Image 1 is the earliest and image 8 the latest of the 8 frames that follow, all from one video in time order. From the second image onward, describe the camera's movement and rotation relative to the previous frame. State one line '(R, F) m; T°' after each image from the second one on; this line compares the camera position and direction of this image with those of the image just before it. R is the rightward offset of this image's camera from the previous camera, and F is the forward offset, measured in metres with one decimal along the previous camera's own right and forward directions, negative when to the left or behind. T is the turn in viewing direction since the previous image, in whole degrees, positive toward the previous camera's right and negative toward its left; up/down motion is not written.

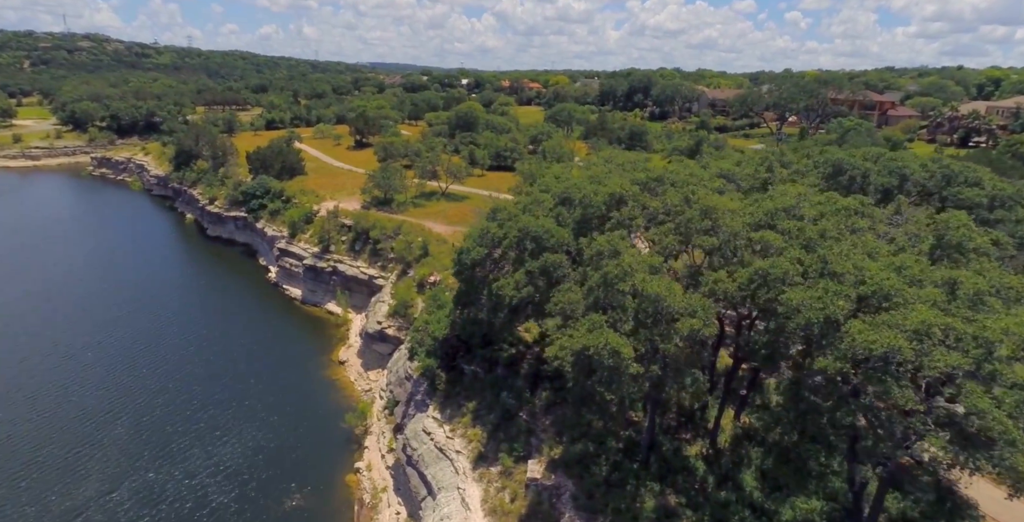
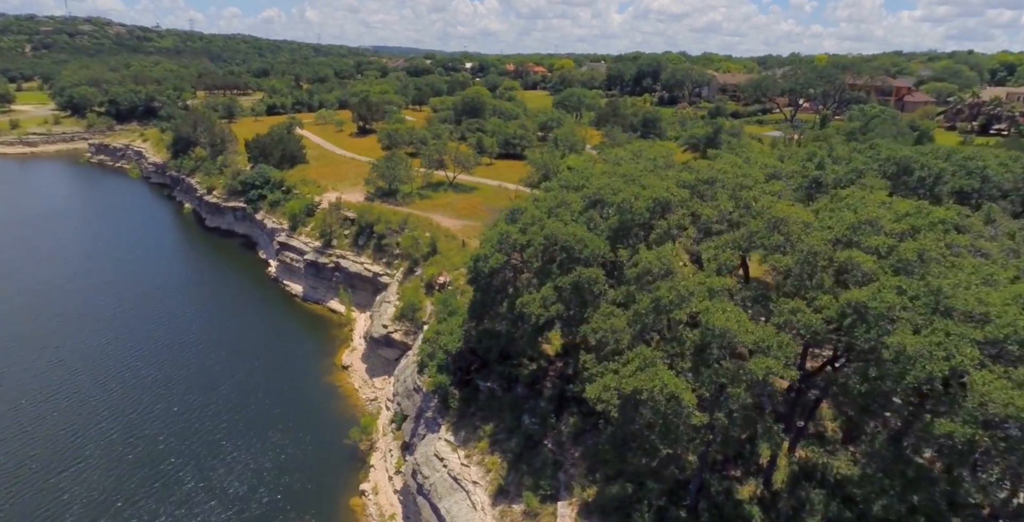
(-0.8, +2.9) m; 0°
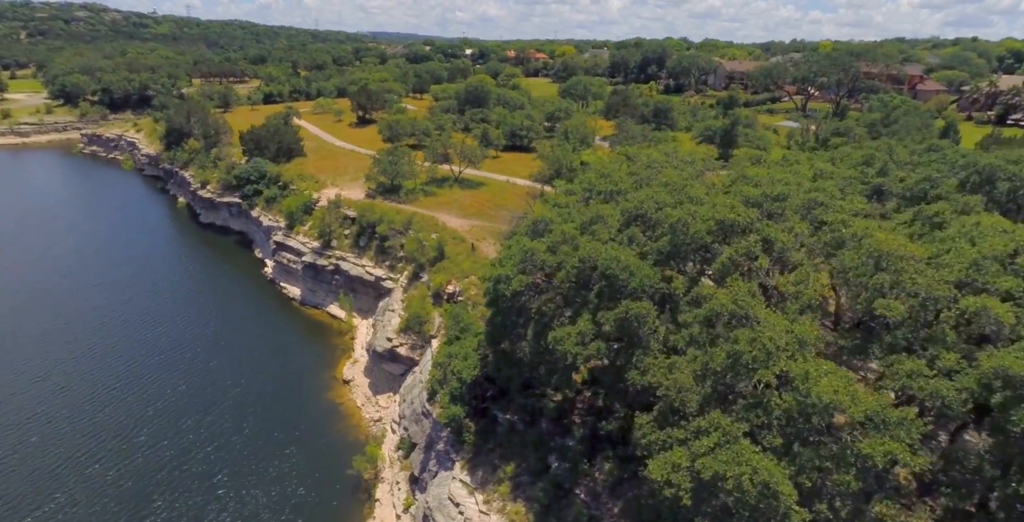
(-0.9, +3.1) m; 0°
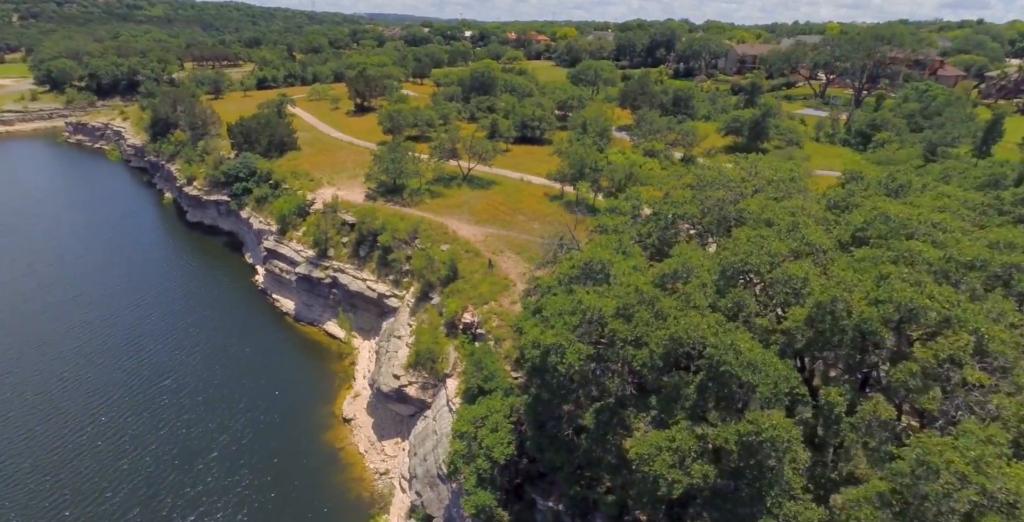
(-1.4, +5.3) m; 0°
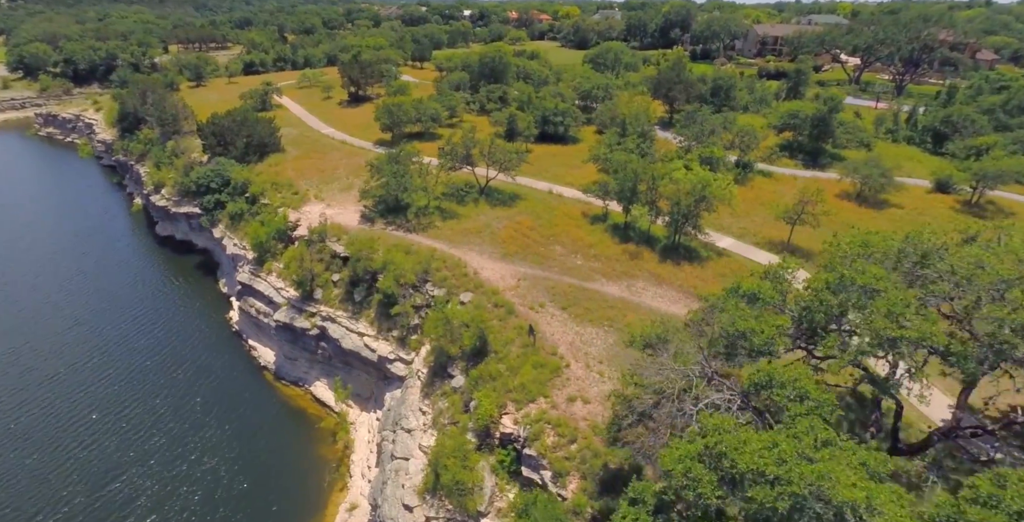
(-2.2, +9.5) m; 0°
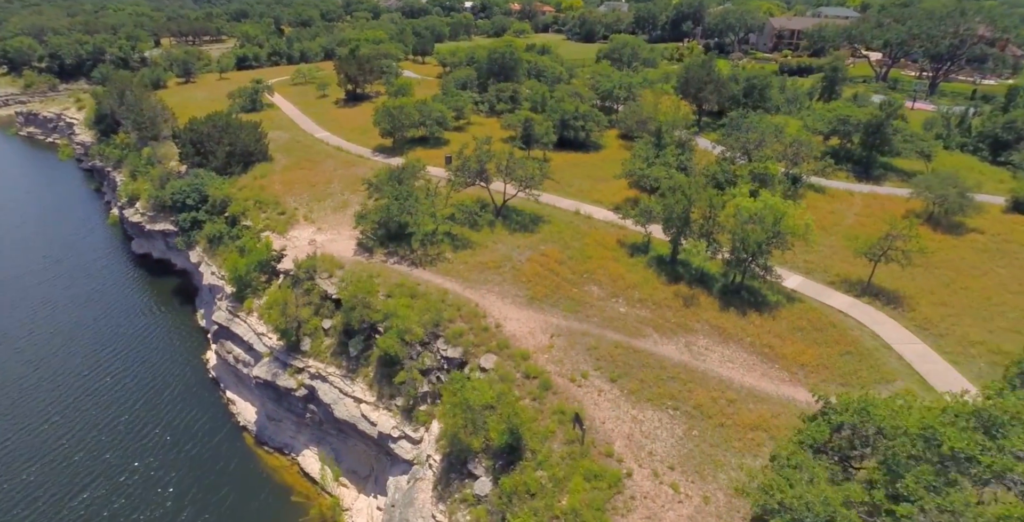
(-1.4, +6.2) m; 0°
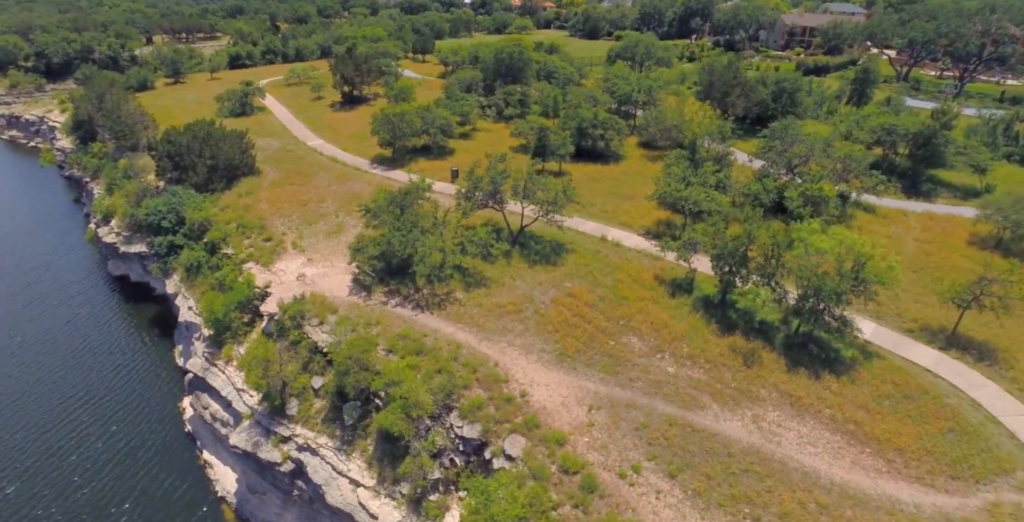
(-1.1, +4.7) m; 0°
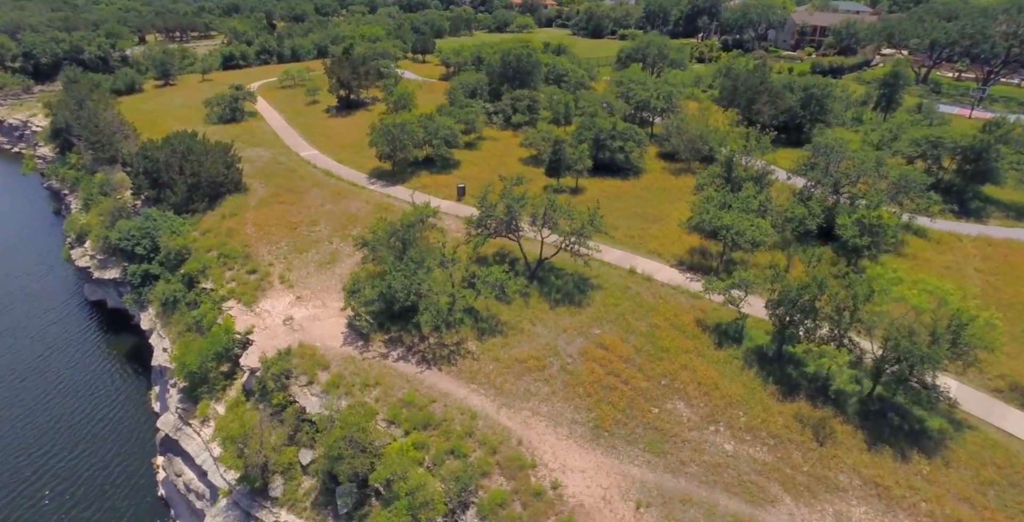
(-0.9, +4.0) m; 0°
